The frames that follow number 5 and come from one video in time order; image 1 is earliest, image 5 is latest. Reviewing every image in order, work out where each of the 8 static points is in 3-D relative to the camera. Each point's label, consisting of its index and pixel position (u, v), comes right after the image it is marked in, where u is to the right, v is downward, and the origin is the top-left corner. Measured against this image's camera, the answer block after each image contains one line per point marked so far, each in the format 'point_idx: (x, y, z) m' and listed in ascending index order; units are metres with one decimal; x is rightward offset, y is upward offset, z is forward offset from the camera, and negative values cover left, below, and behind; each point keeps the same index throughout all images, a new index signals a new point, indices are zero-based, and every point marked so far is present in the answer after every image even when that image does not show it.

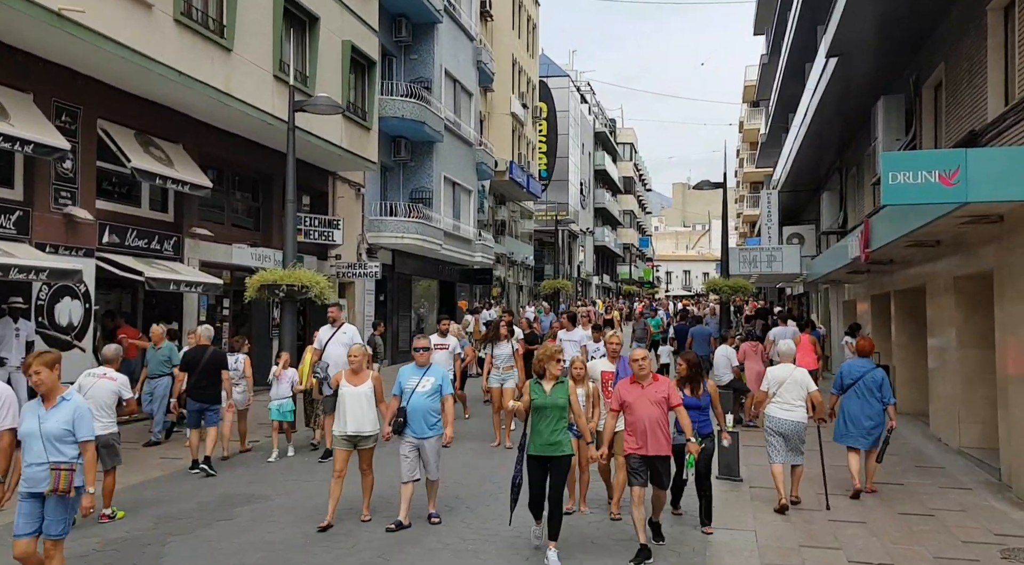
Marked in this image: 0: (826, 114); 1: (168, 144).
0: (+6.9, +3.7, +19.3) m
1: (-6.0, +2.4, +15.3) m
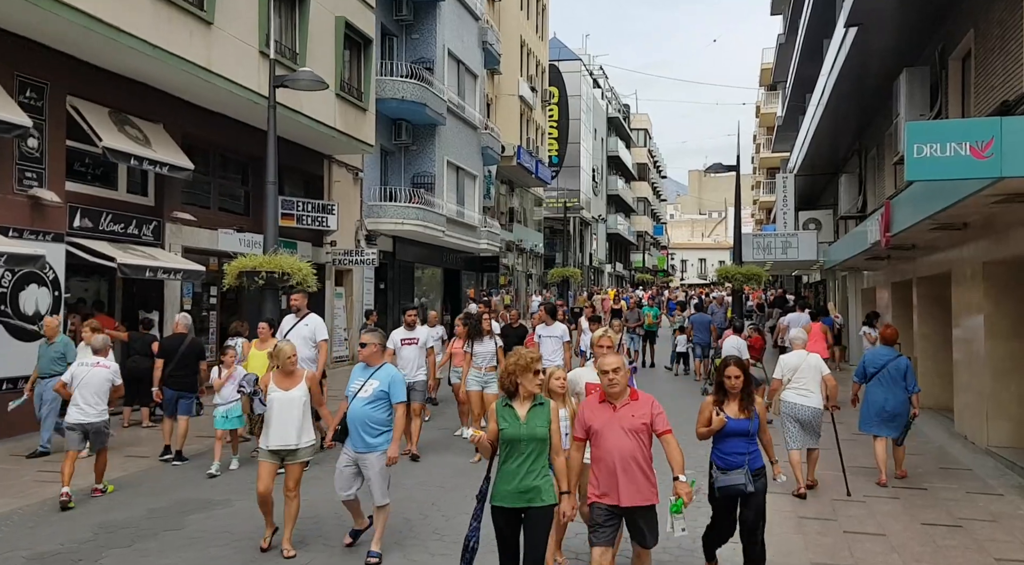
0: (+6.9, +4.0, +18.3) m
1: (-6.1, +2.6, +14.5) m
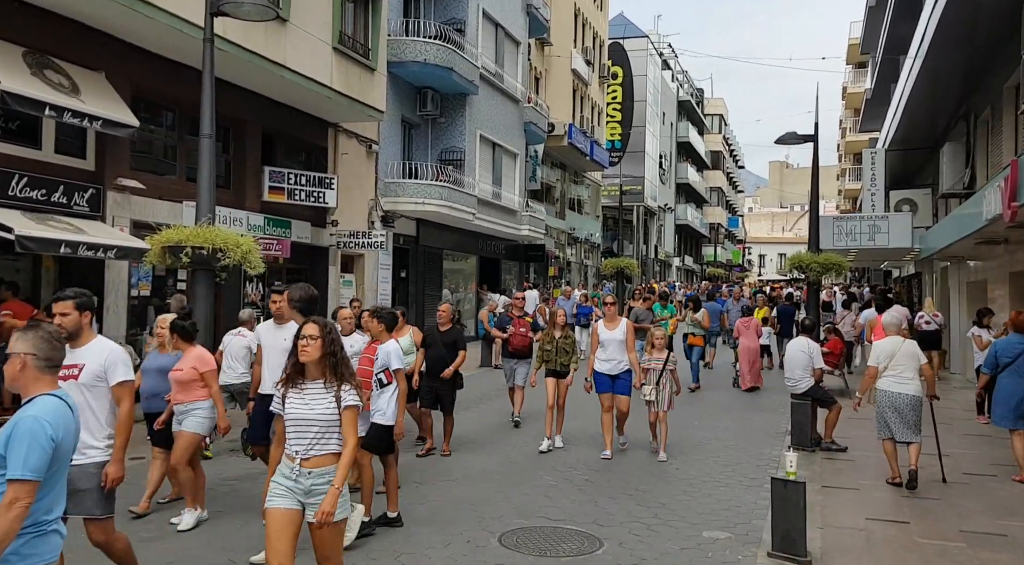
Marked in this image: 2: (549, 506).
0: (+7.3, +4.2, +14.7) m
1: (-6.0, +2.9, +12.0) m
2: (+0.3, -1.9, +7.5) m
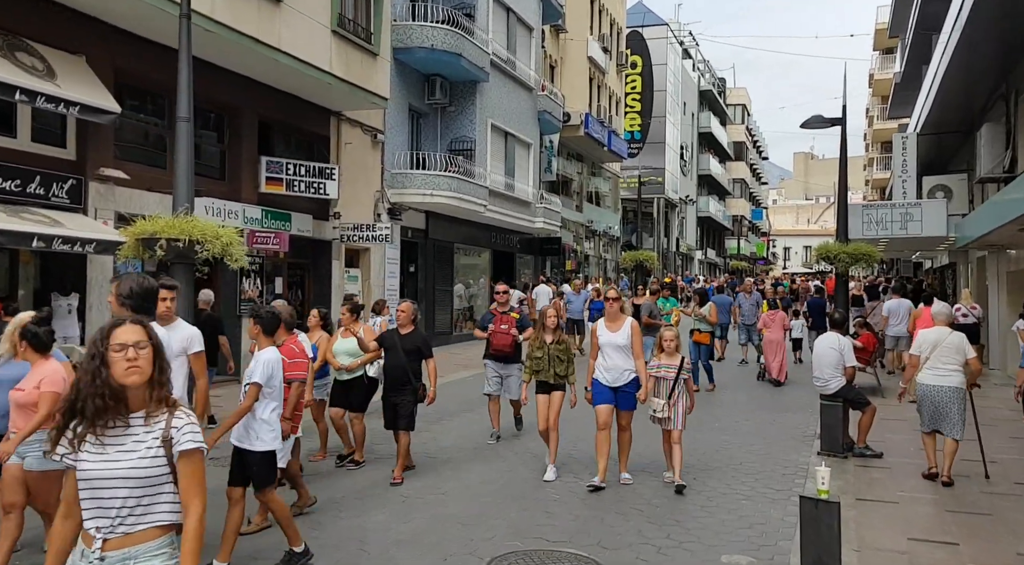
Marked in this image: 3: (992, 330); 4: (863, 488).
0: (+7.4, +4.3, +13.6) m
1: (-5.9, +3.0, +11.3) m
2: (+0.3, -1.9, +6.7) m
3: (+9.5, -1.0, +17.4) m
4: (+3.3, -1.9, +8.3) m
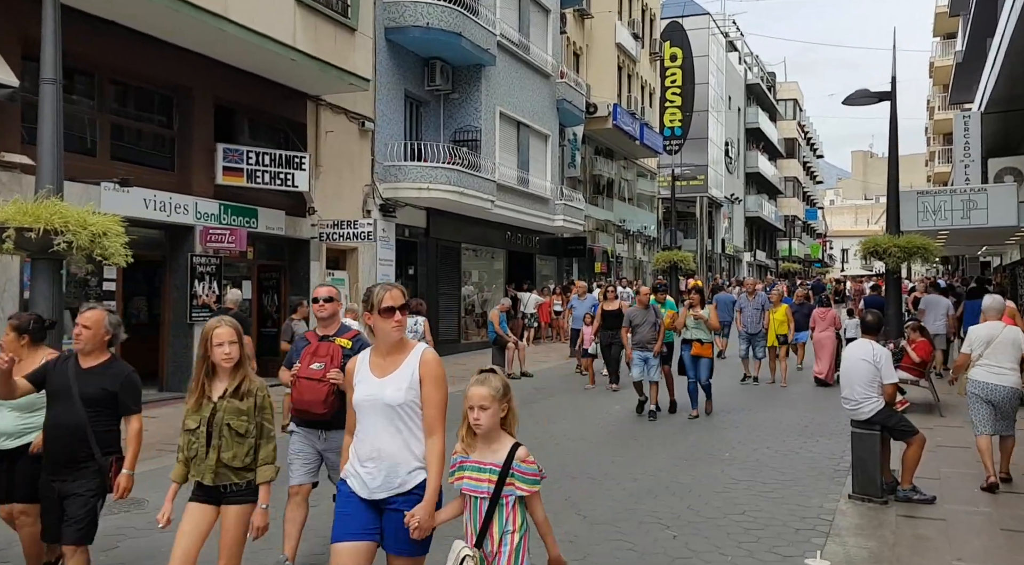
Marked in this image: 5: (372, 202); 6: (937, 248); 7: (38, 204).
0: (+7.1, +4.4, +11.2) m
1: (-6.4, +2.9, +9.7) m
2: (-0.4, -1.8, +4.7) m
3: (+9.4, -0.9, +14.7) m
4: (+2.7, -1.8, +6.0) m
5: (-2.8, +1.6, +17.4) m
6: (+7.3, +0.6, +15.2) m
7: (-4.1, +0.7, +7.7) m
